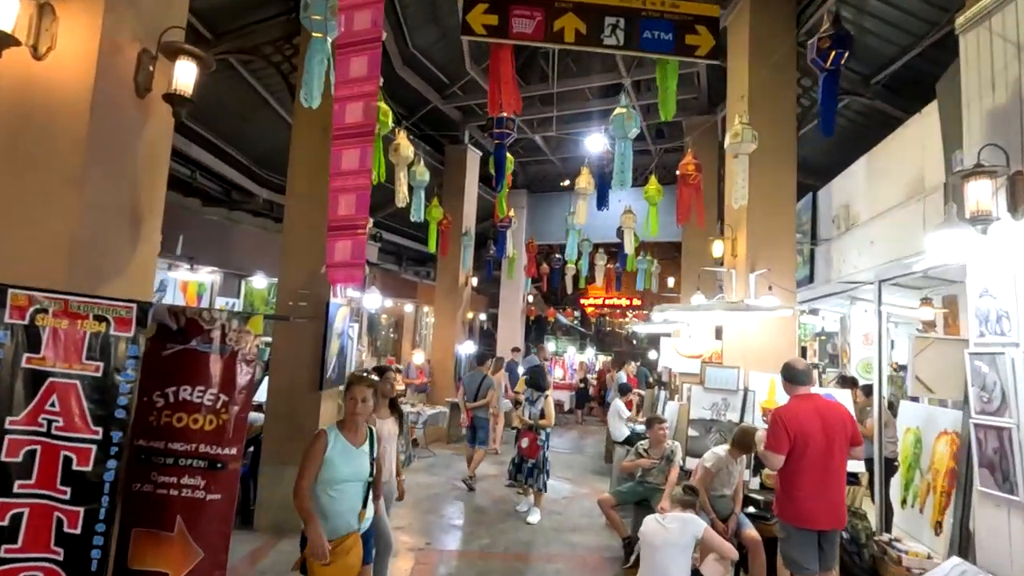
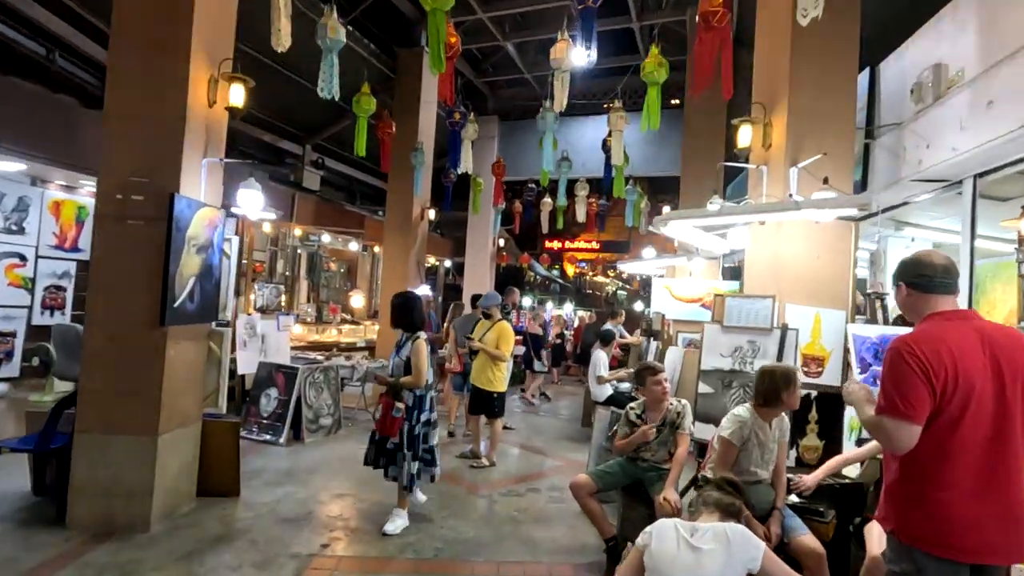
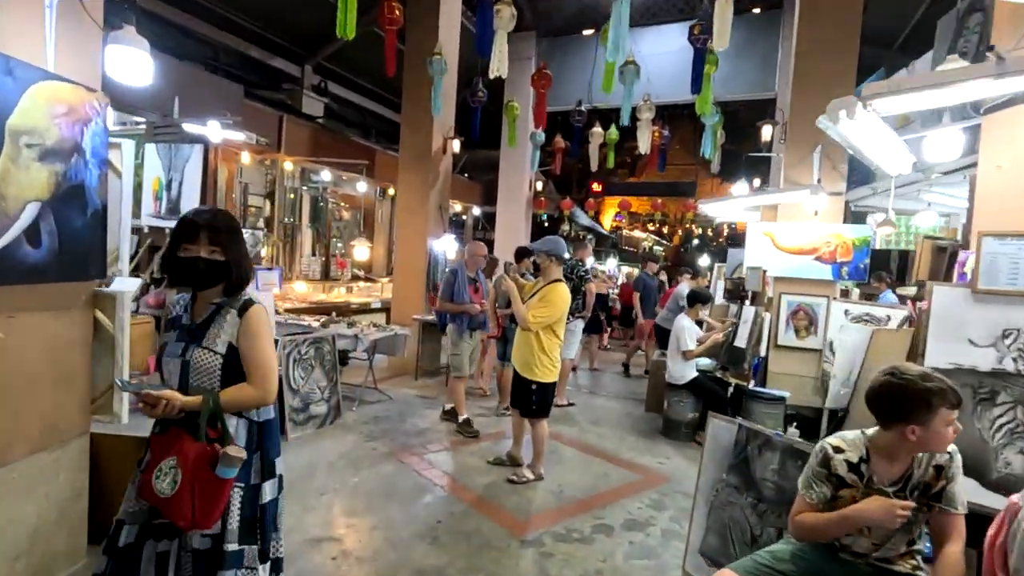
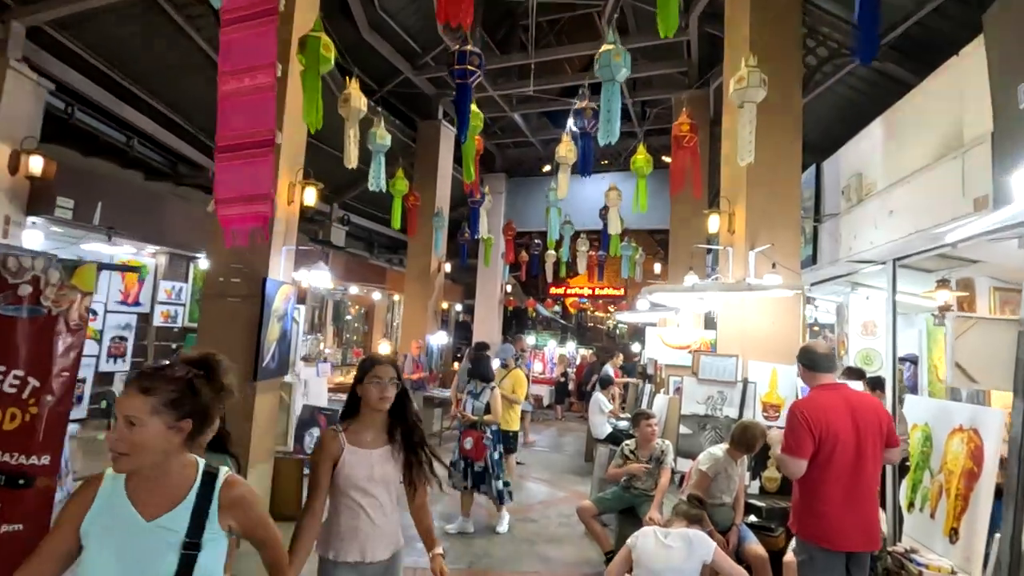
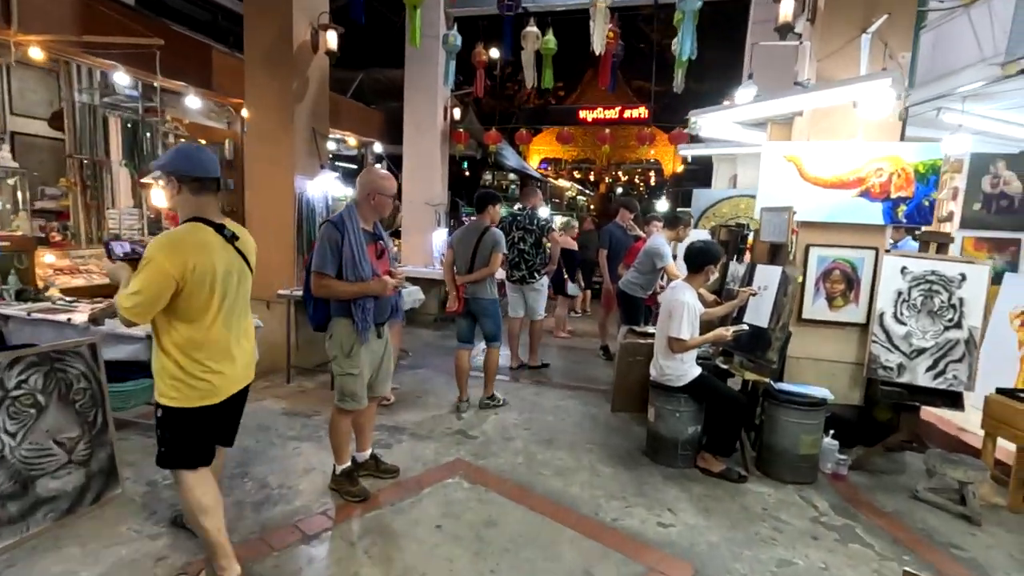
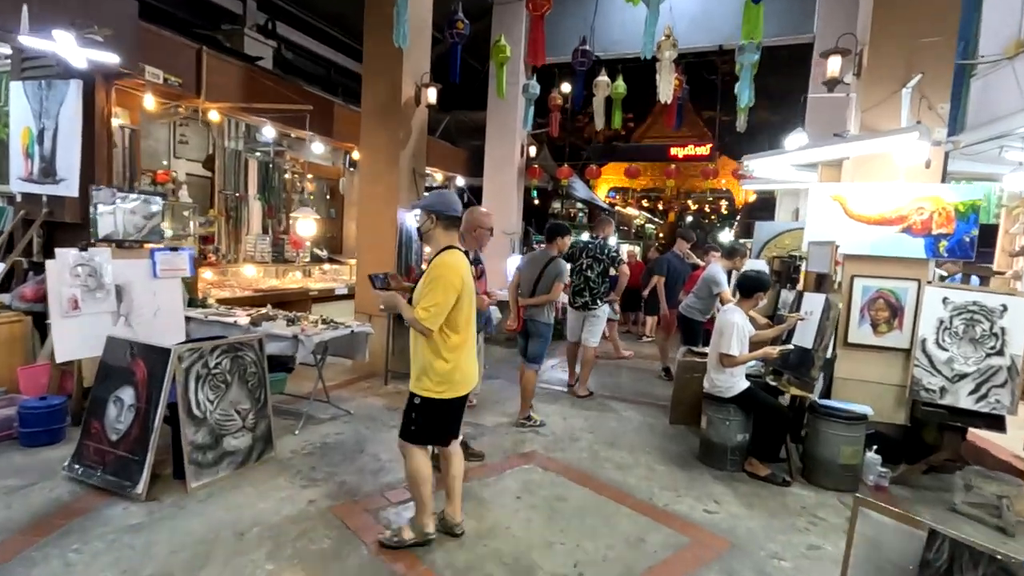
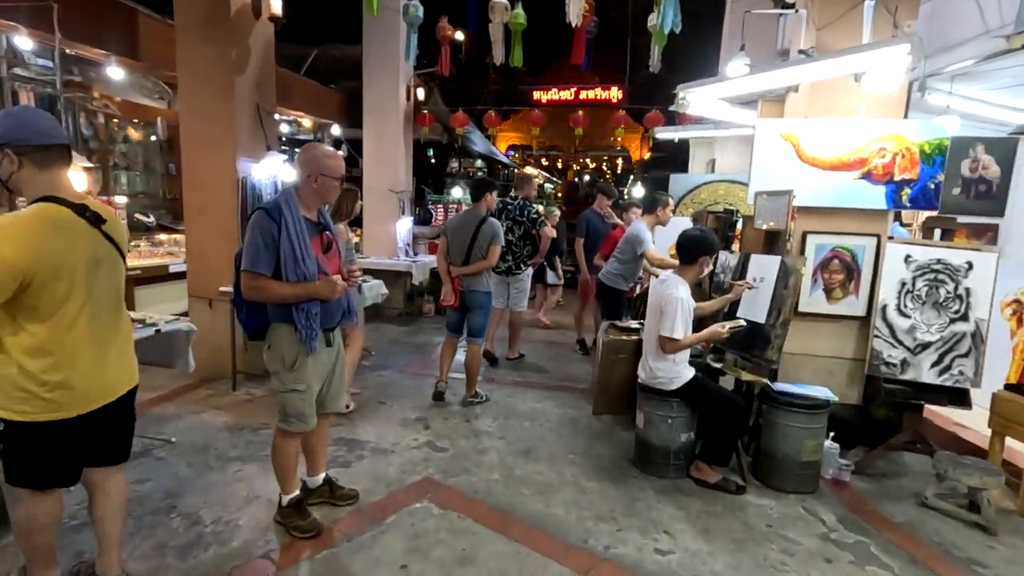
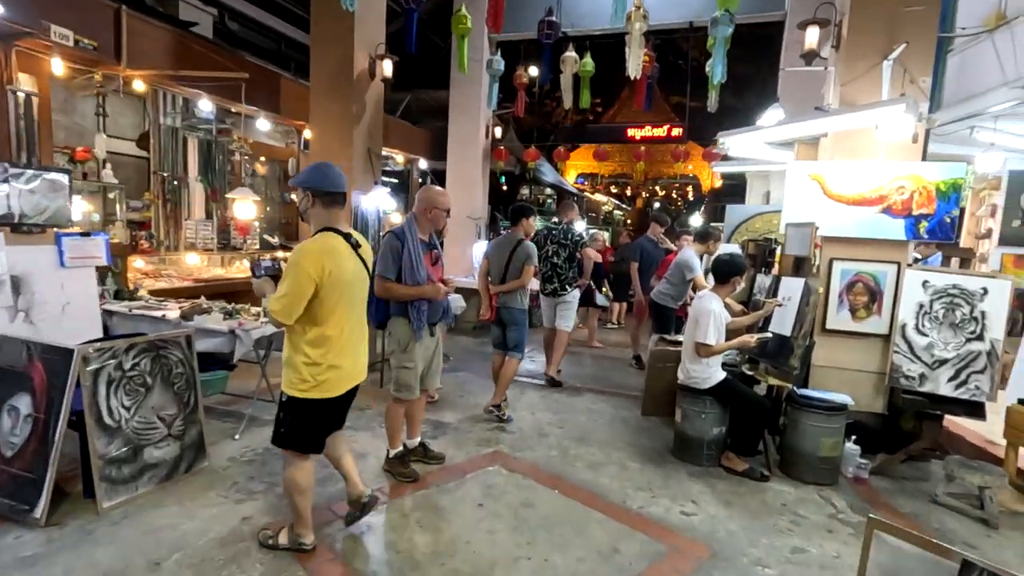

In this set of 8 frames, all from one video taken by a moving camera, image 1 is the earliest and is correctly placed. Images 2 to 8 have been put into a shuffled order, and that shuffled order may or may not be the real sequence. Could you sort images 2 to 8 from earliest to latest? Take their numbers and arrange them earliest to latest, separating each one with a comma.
4, 2, 3, 6, 8, 5, 7
